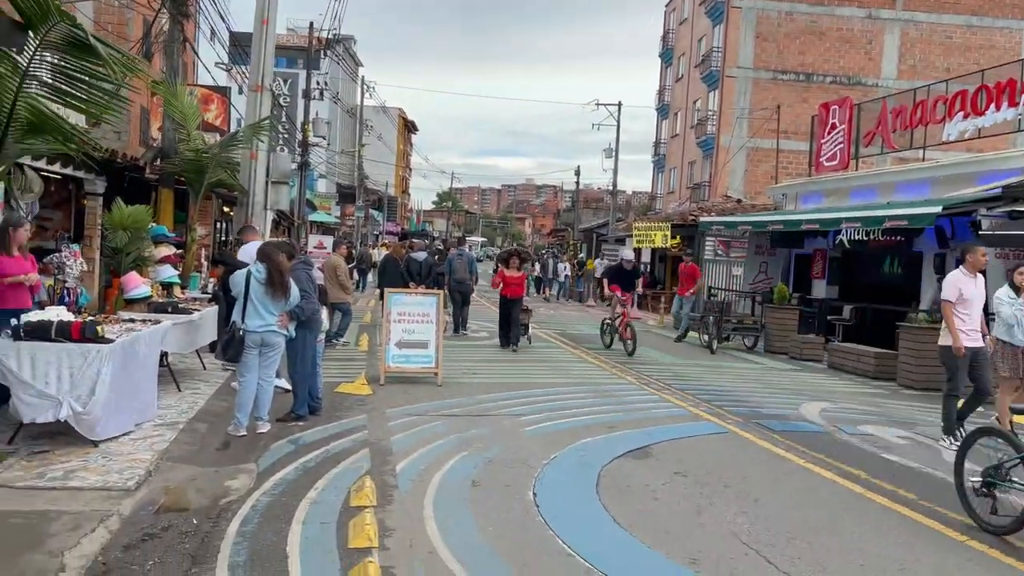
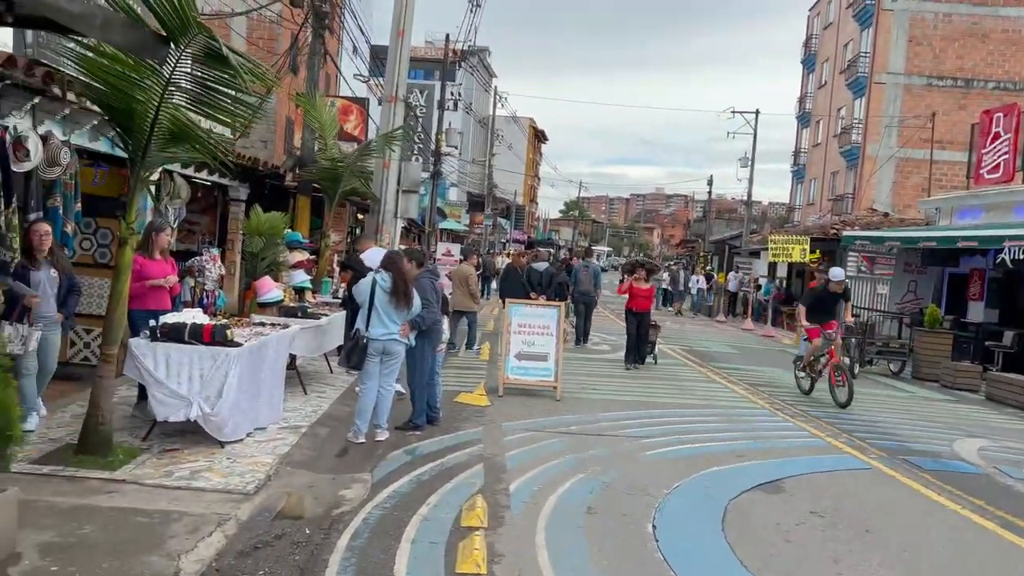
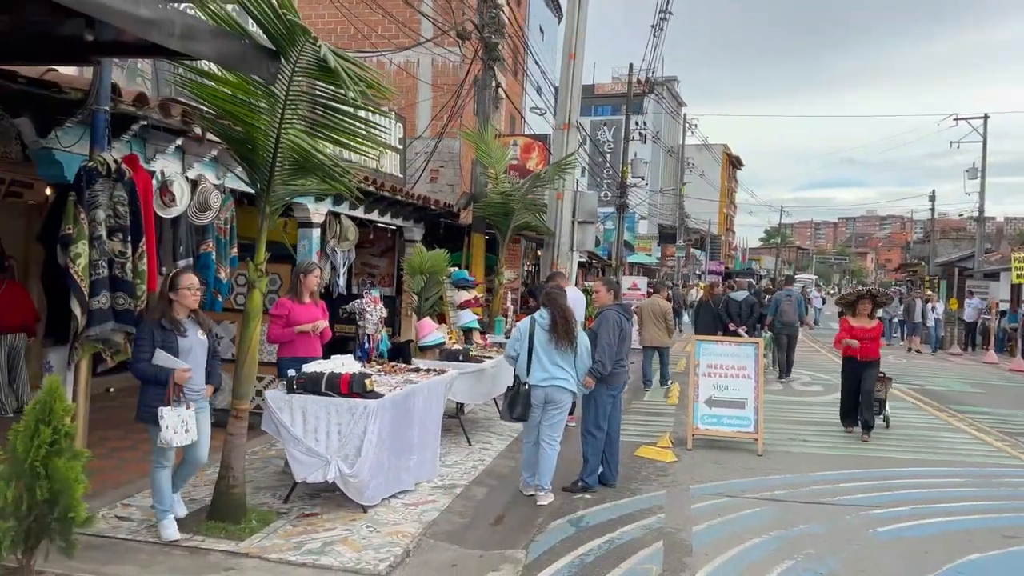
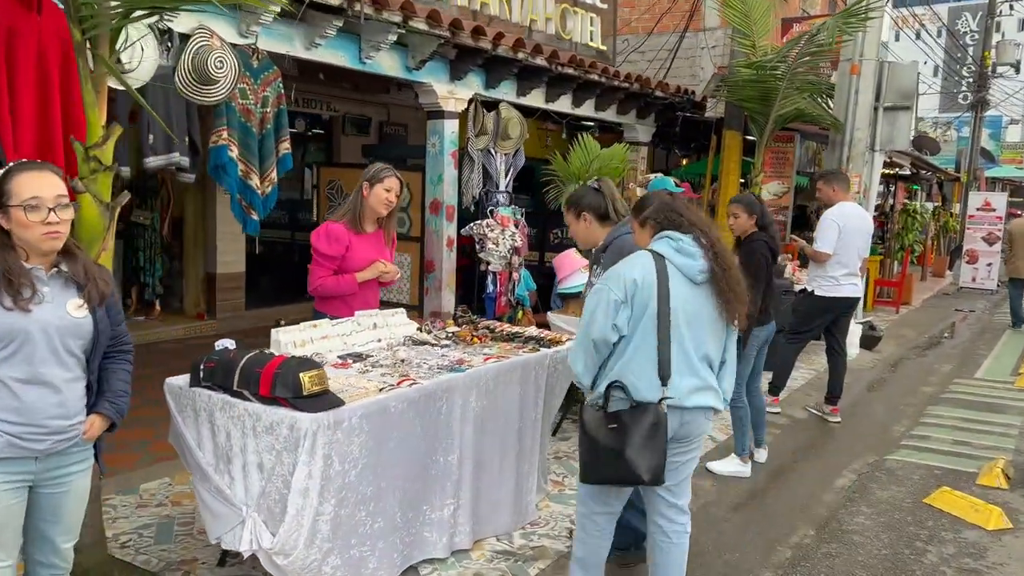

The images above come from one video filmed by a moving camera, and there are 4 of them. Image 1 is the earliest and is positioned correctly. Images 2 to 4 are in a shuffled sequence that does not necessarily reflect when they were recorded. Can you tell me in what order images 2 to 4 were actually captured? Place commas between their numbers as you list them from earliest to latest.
2, 3, 4
